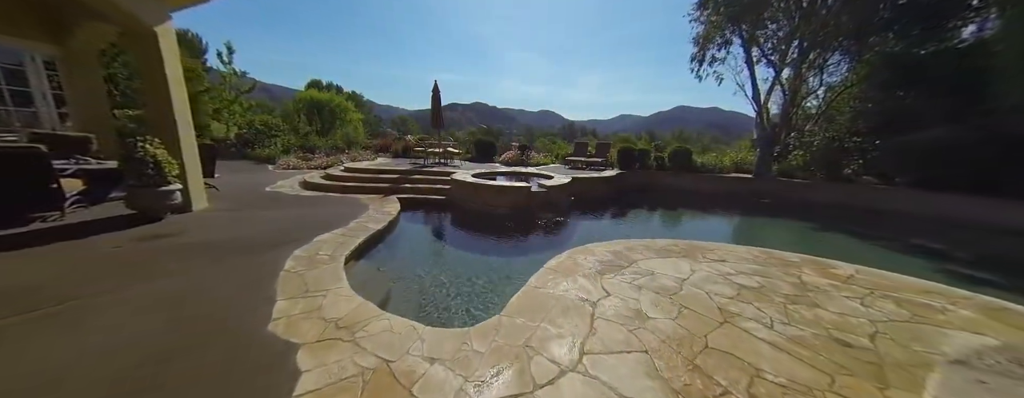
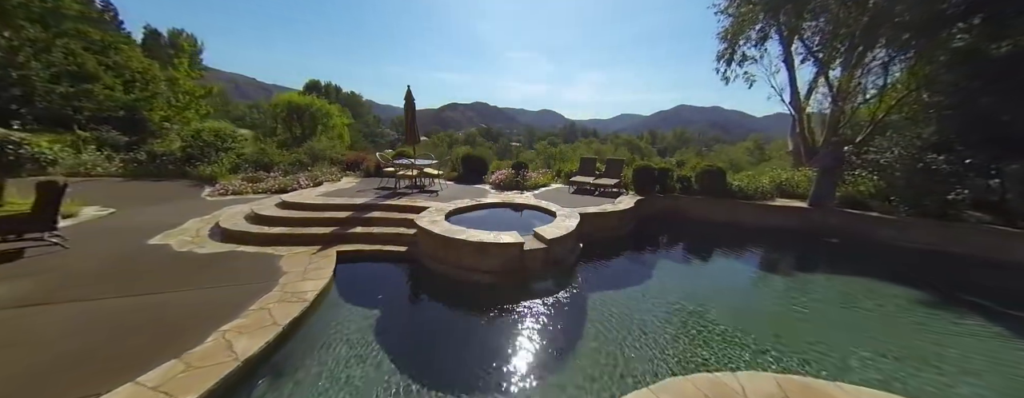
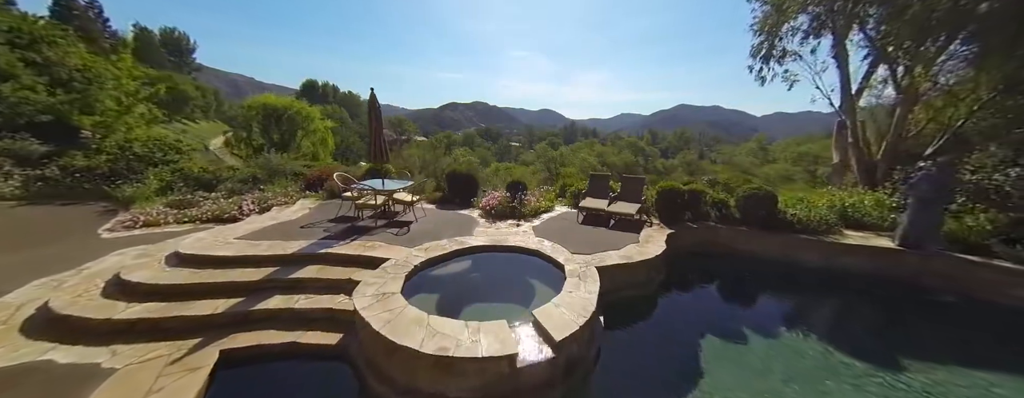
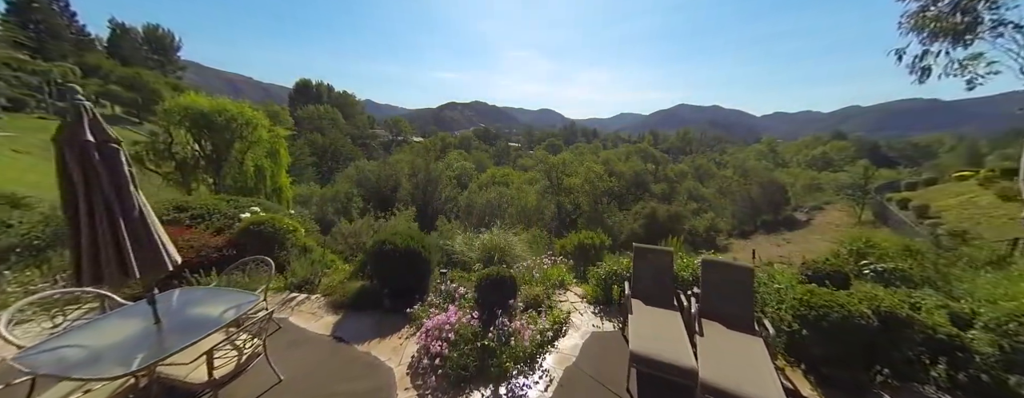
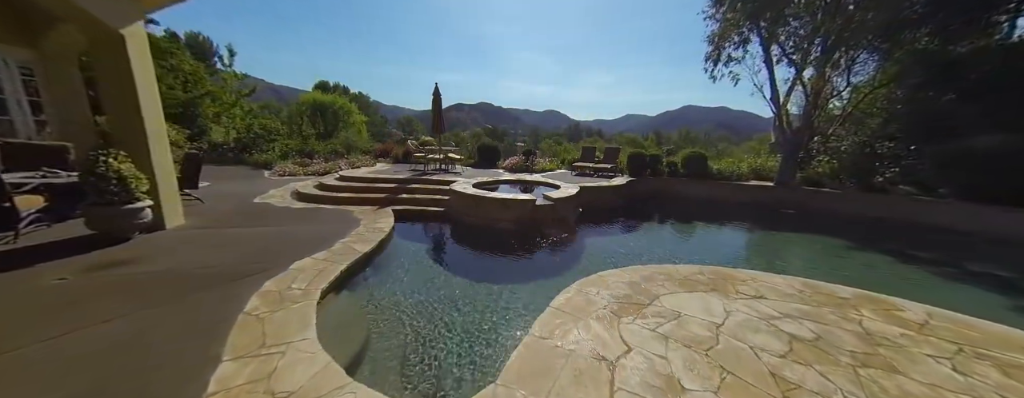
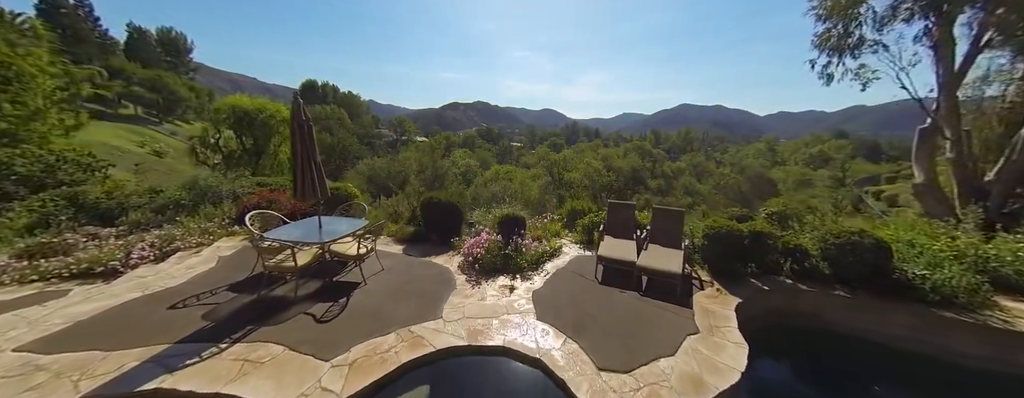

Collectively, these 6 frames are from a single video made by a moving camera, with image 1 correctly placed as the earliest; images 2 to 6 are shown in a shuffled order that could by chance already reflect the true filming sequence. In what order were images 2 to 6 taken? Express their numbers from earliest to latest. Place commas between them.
5, 2, 3, 6, 4
